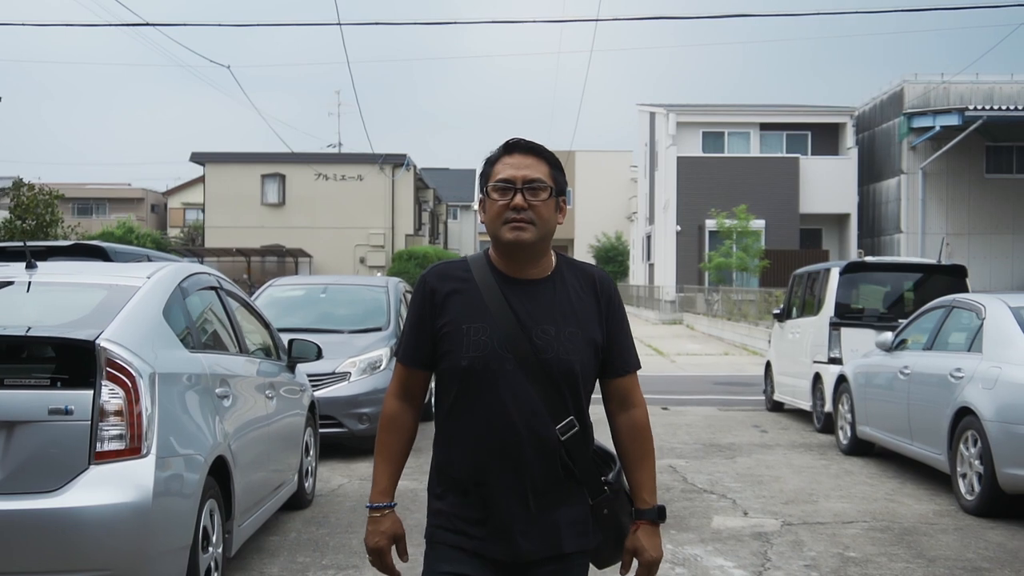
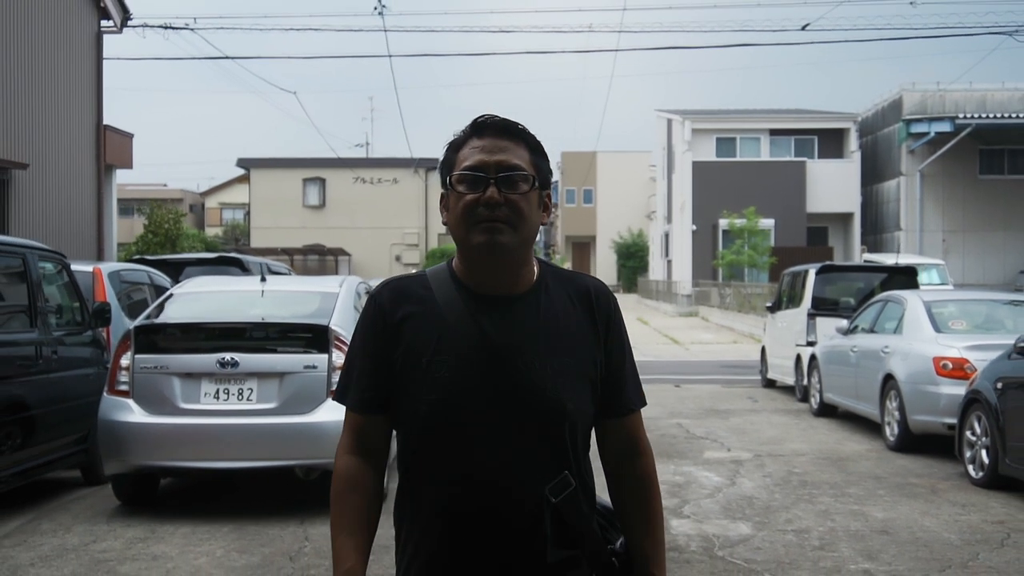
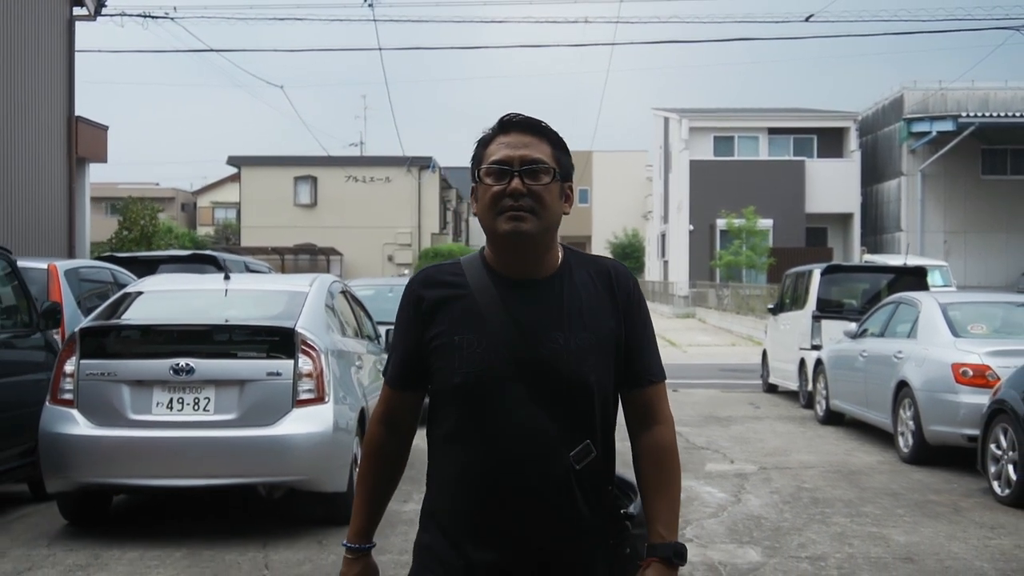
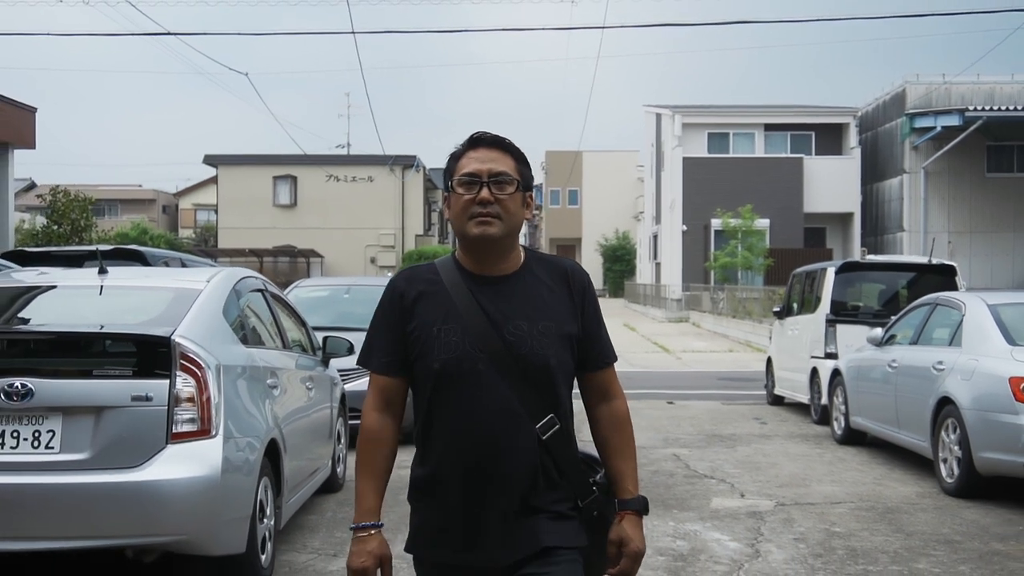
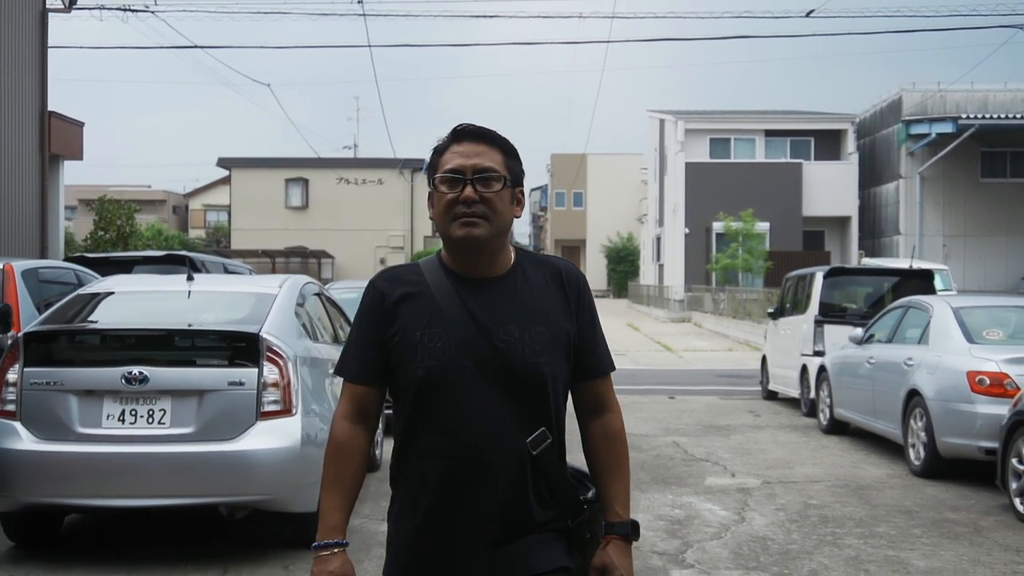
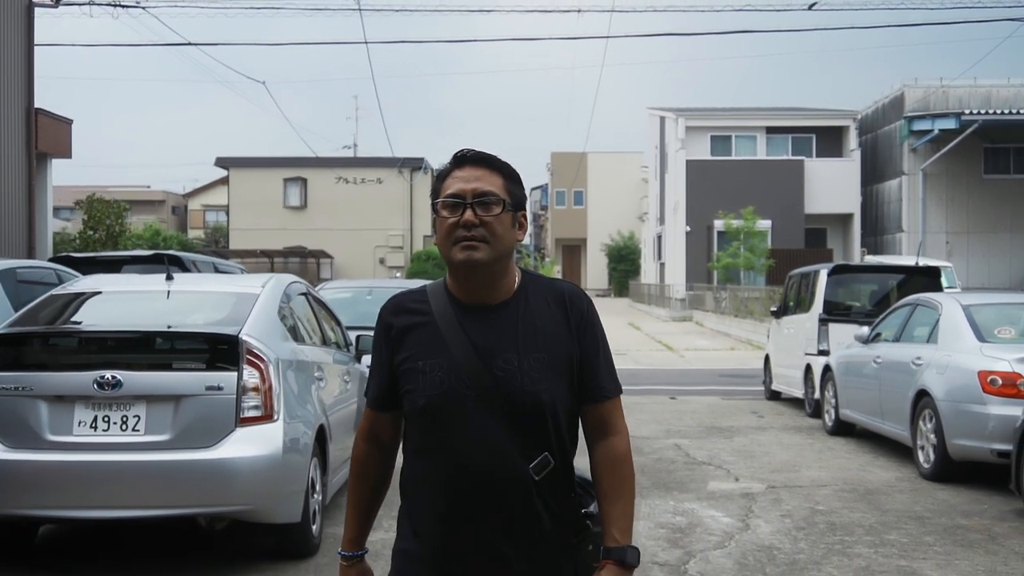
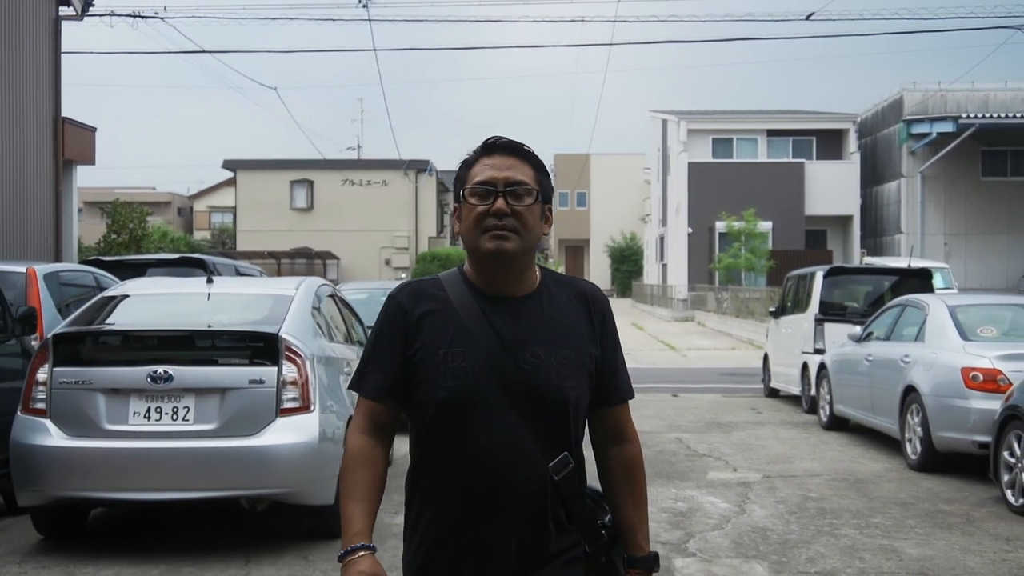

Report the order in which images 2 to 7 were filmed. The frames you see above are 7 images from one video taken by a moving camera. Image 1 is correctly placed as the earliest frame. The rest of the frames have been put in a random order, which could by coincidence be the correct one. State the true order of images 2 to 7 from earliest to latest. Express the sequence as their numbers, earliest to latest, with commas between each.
4, 6, 5, 7, 3, 2
